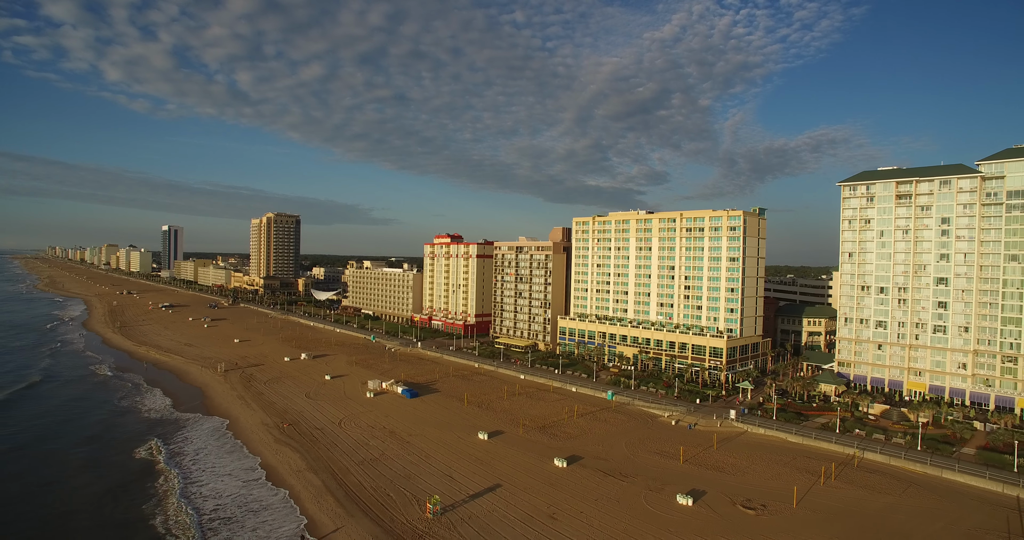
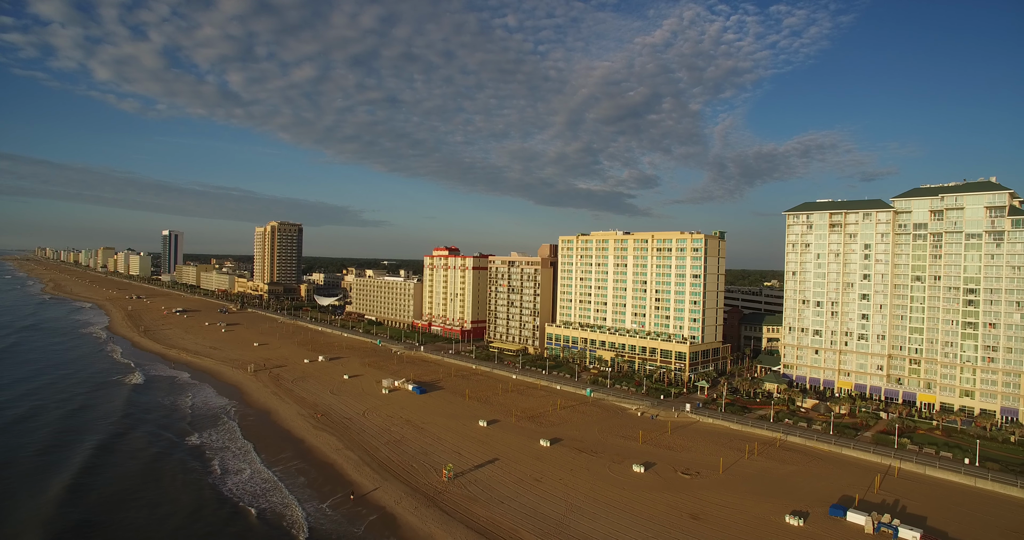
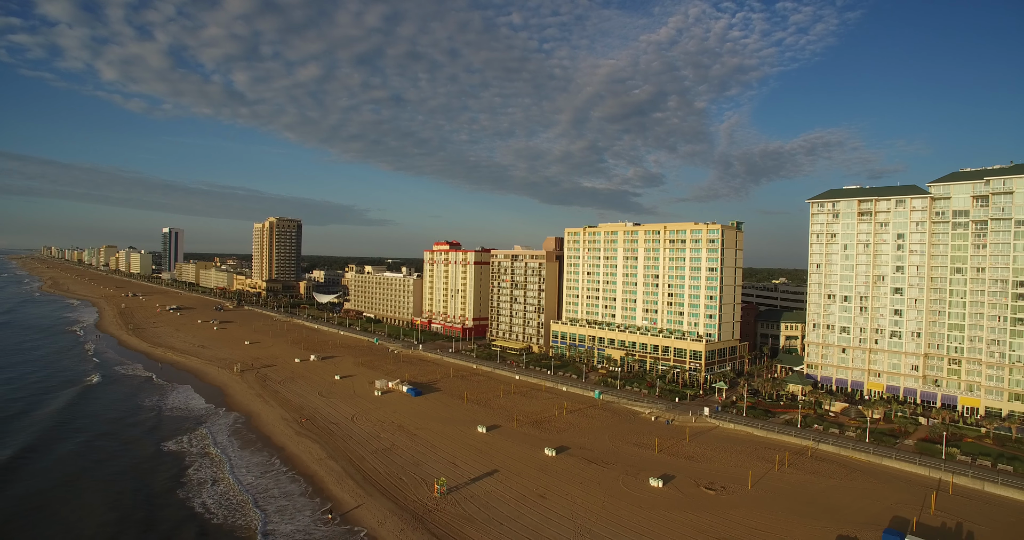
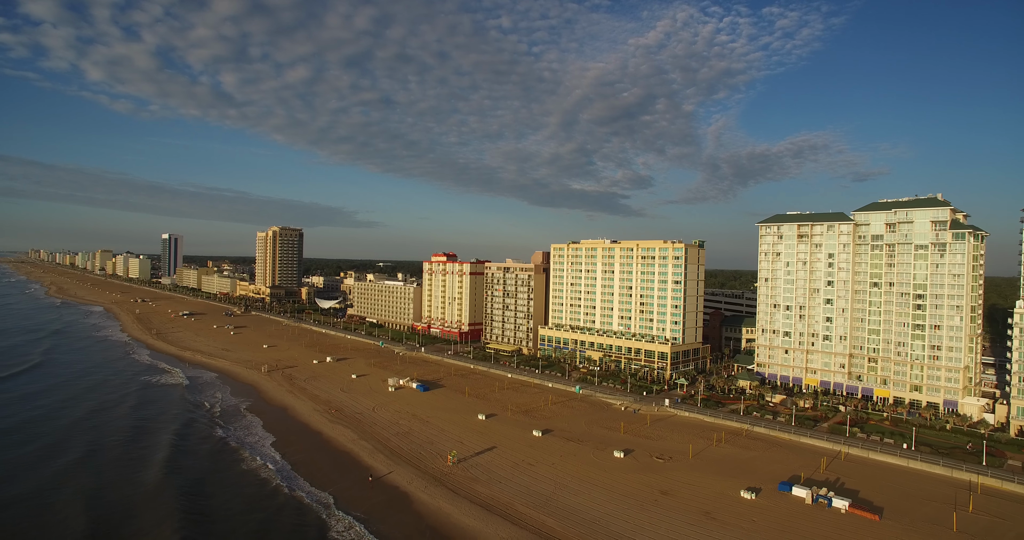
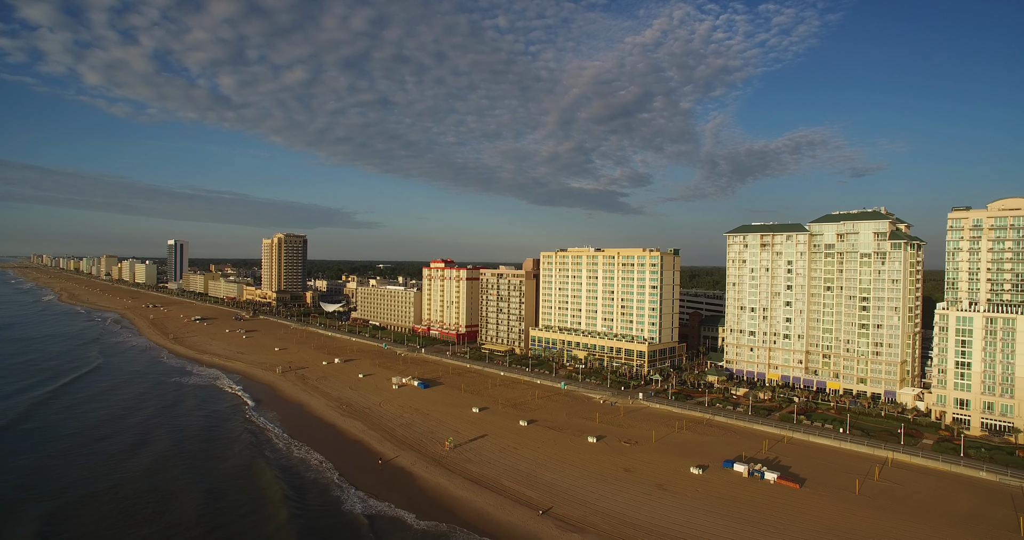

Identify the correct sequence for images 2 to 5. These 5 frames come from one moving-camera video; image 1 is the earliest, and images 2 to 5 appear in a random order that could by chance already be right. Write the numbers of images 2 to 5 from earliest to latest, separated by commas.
3, 2, 4, 5
